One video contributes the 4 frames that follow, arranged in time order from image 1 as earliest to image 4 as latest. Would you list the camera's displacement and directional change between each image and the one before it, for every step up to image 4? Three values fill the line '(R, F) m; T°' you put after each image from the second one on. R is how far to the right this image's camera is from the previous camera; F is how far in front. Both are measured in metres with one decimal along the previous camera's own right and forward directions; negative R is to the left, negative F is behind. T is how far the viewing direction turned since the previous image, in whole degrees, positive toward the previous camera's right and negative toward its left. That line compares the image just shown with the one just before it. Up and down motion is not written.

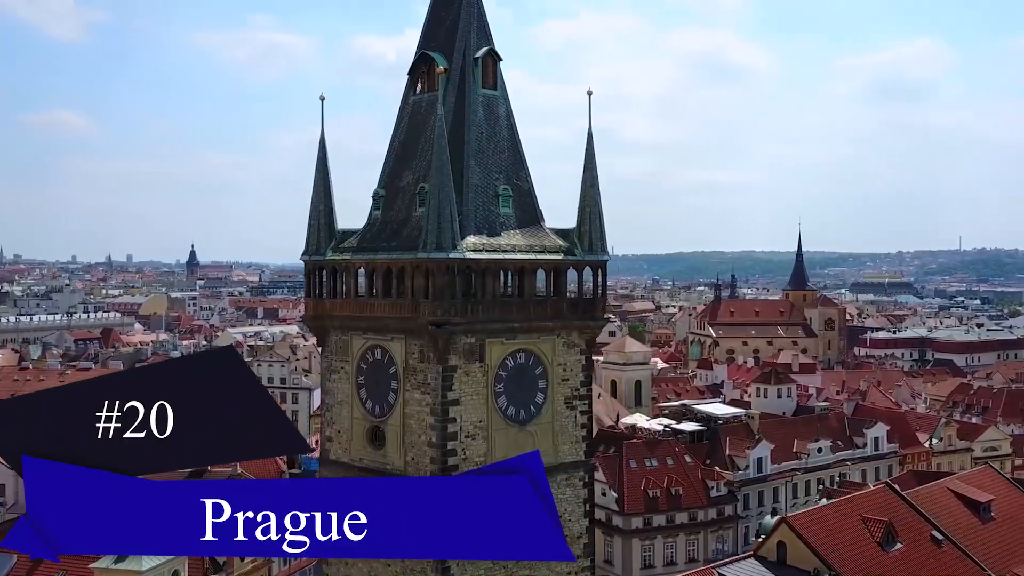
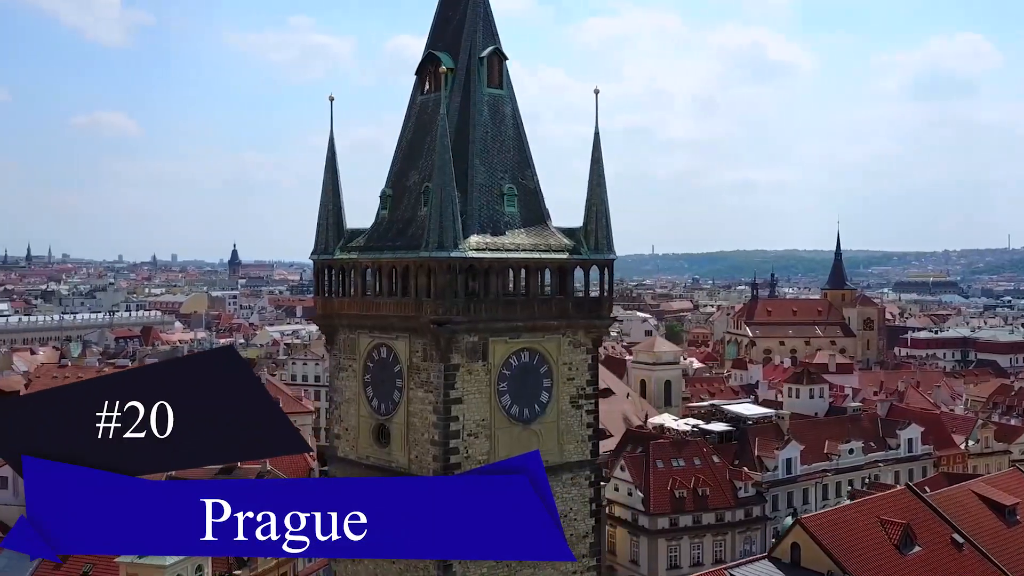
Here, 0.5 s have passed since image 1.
(+0.6, 0.0) m; -2°
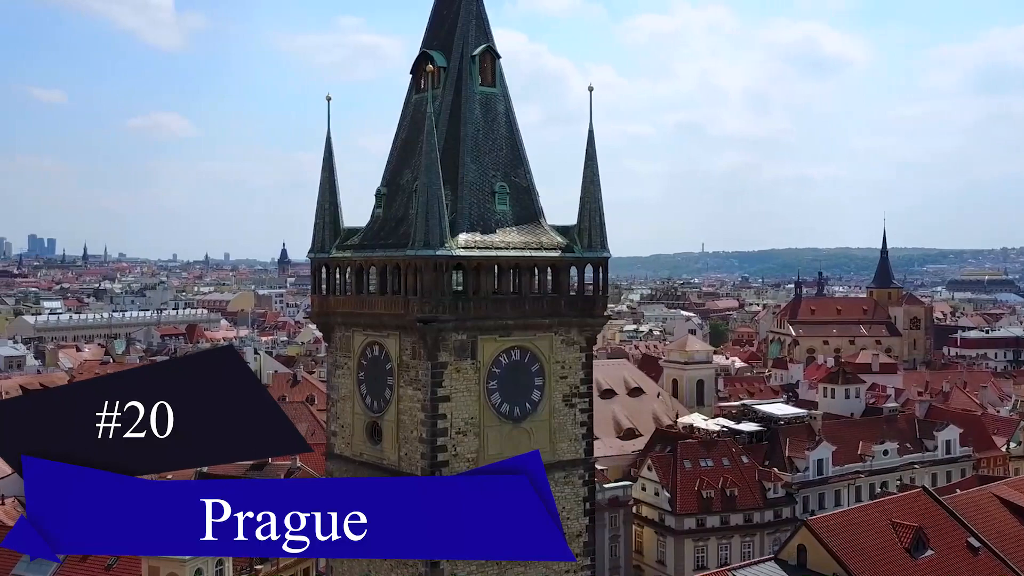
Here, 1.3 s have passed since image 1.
(+1.0, 0.0) m; -3°
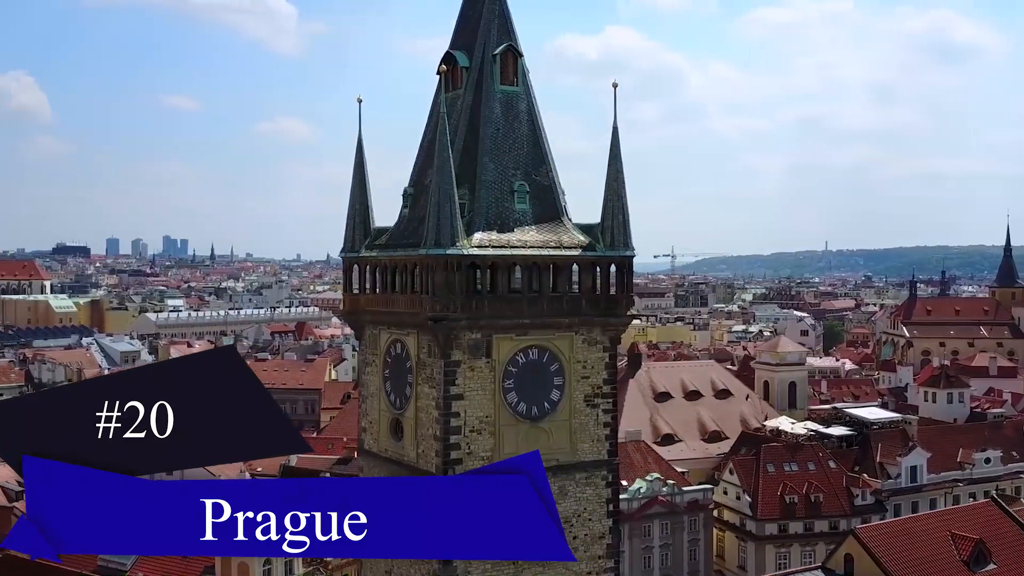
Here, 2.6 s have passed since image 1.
(+1.7, +0.1) m; -7°
